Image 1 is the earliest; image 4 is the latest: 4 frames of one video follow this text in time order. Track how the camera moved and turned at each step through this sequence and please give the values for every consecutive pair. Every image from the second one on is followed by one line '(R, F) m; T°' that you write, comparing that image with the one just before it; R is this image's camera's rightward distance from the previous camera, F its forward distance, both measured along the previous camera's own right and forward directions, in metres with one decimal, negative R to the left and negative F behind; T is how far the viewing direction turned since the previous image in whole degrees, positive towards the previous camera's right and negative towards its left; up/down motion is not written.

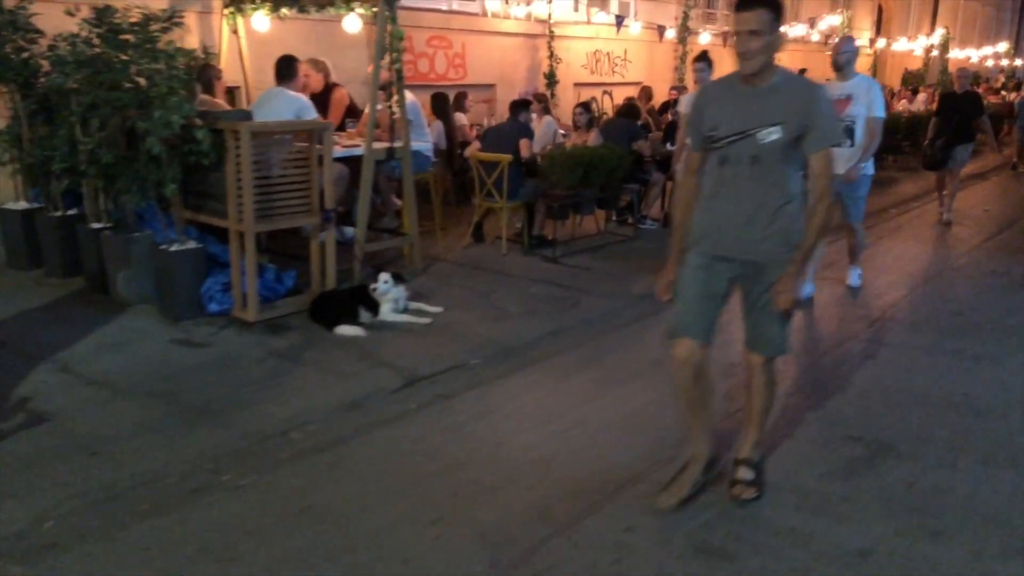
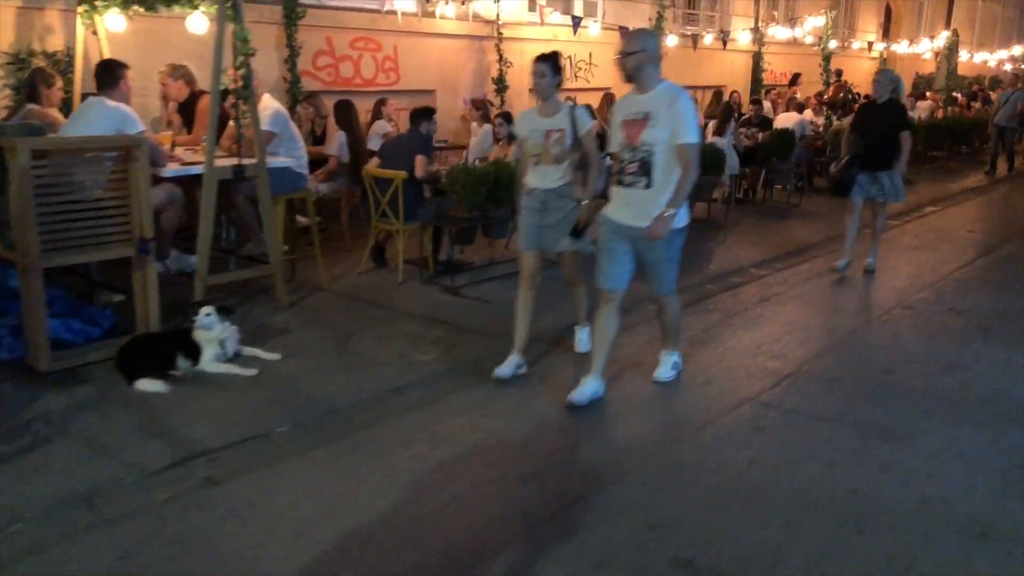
(+1.2, +1.0) m; -2°
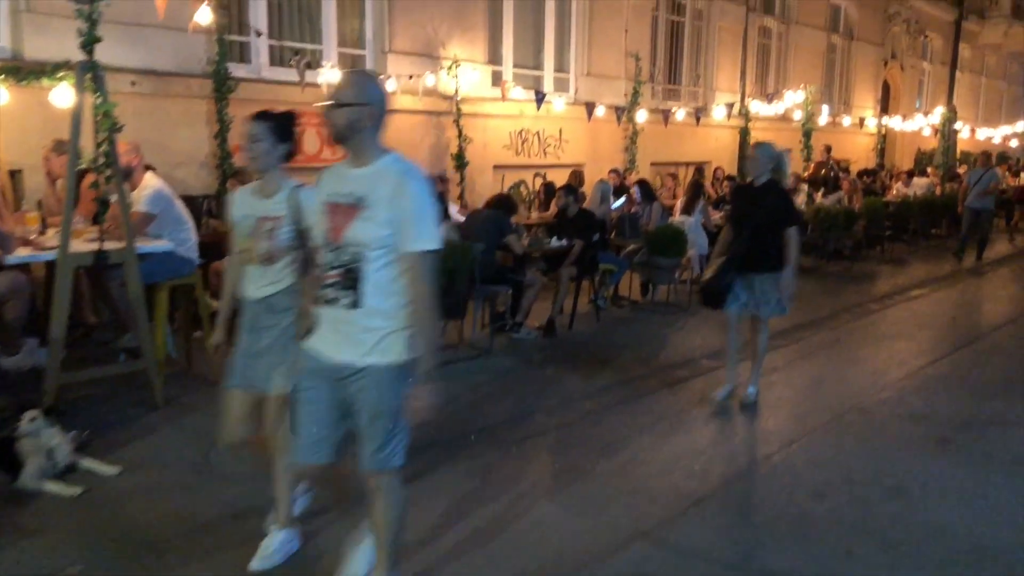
(+0.8, +0.7) m; -1°
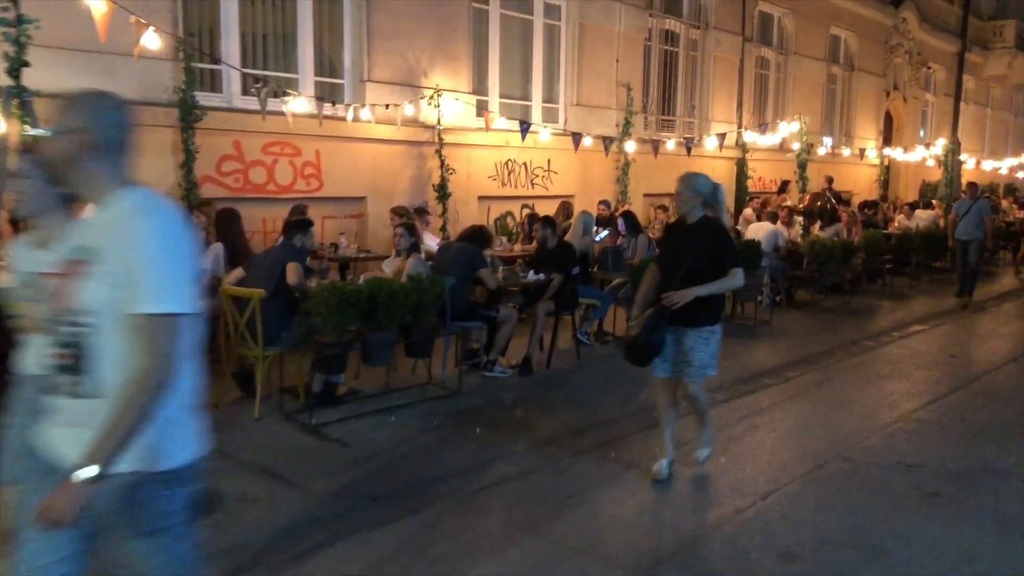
(+0.4, +0.4) m; -1°
